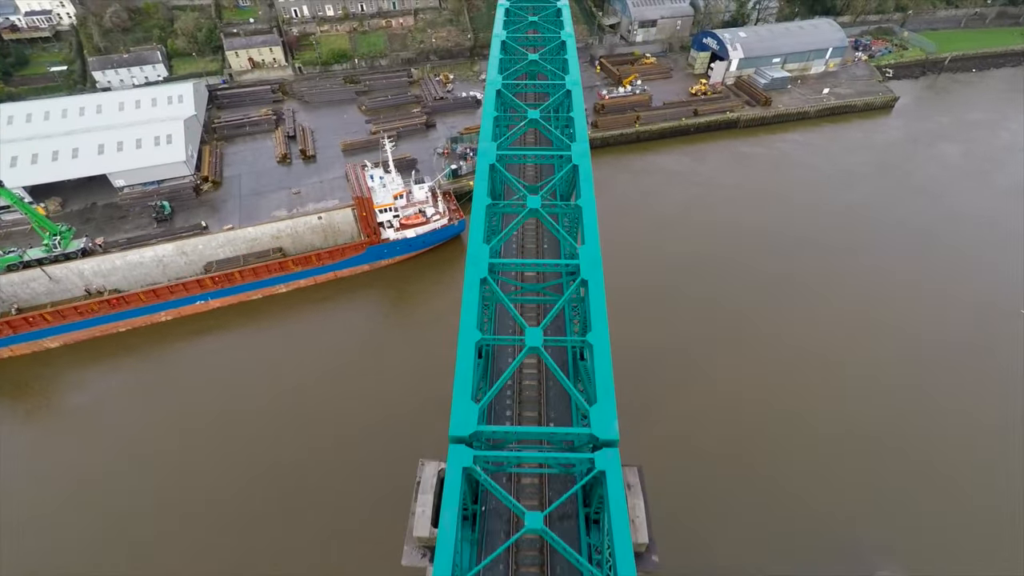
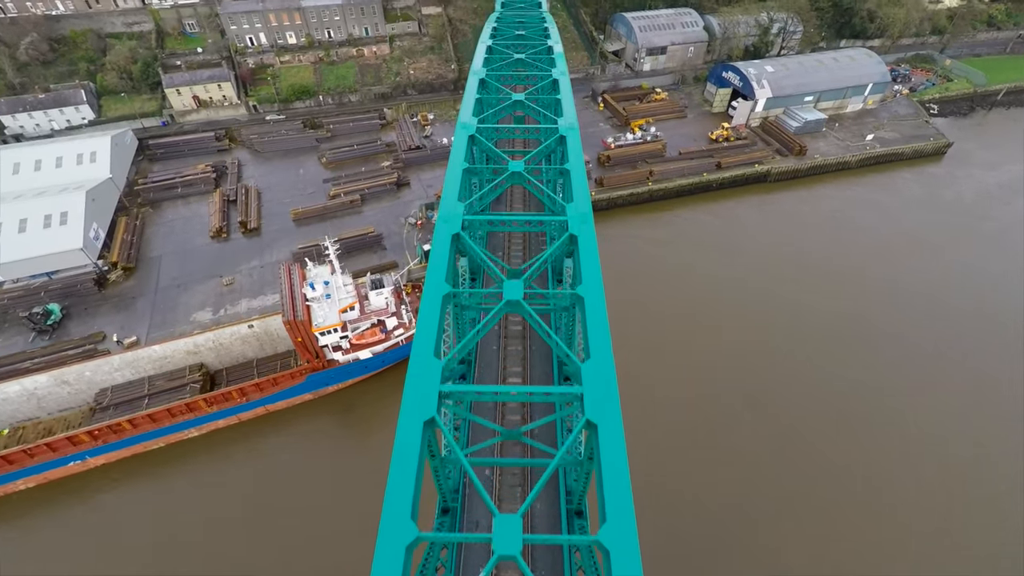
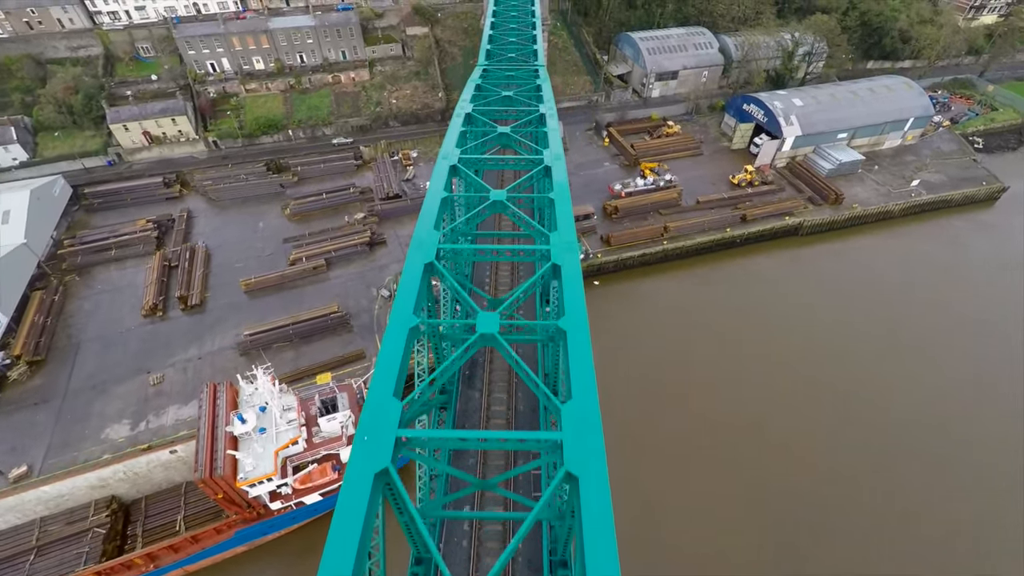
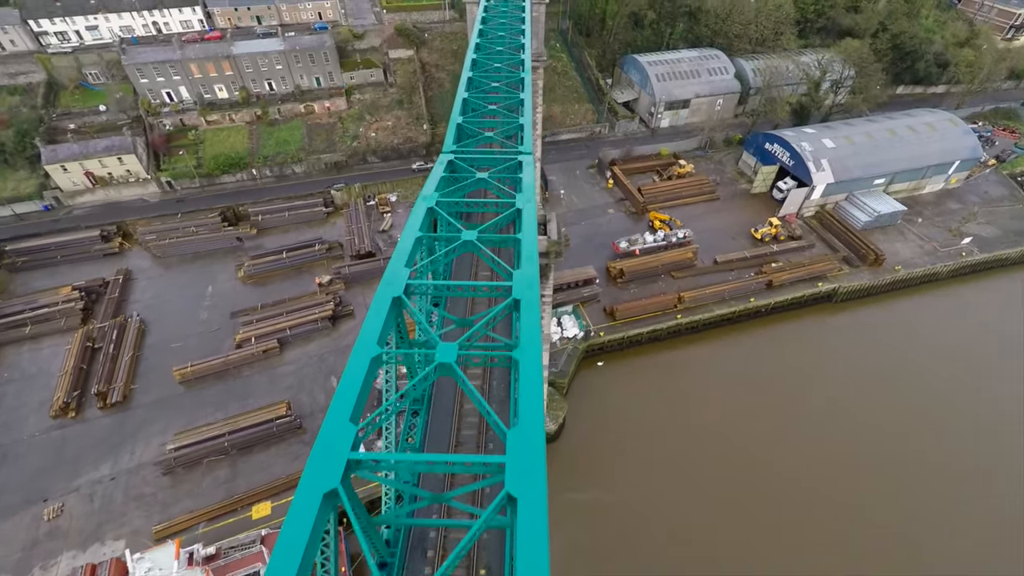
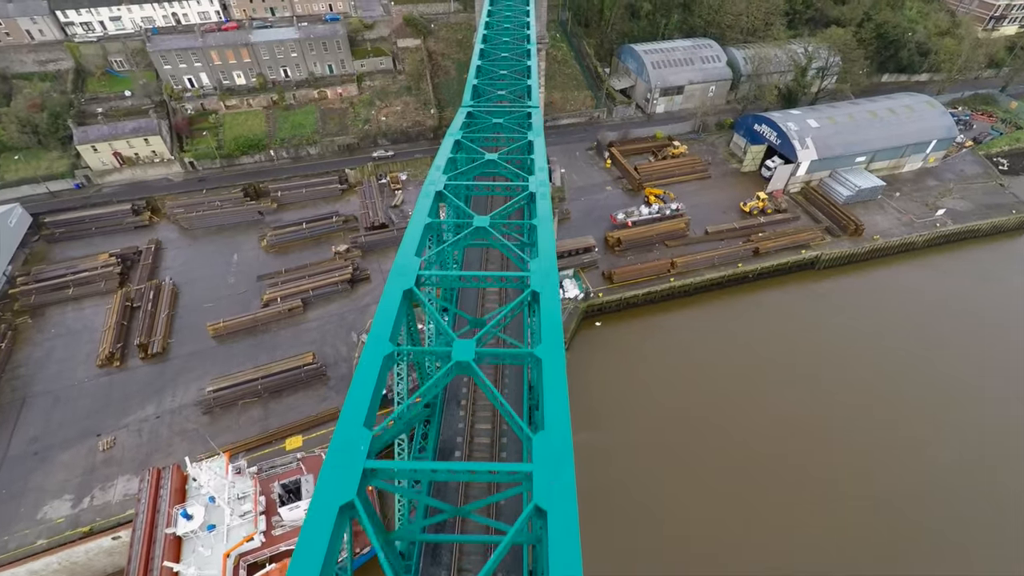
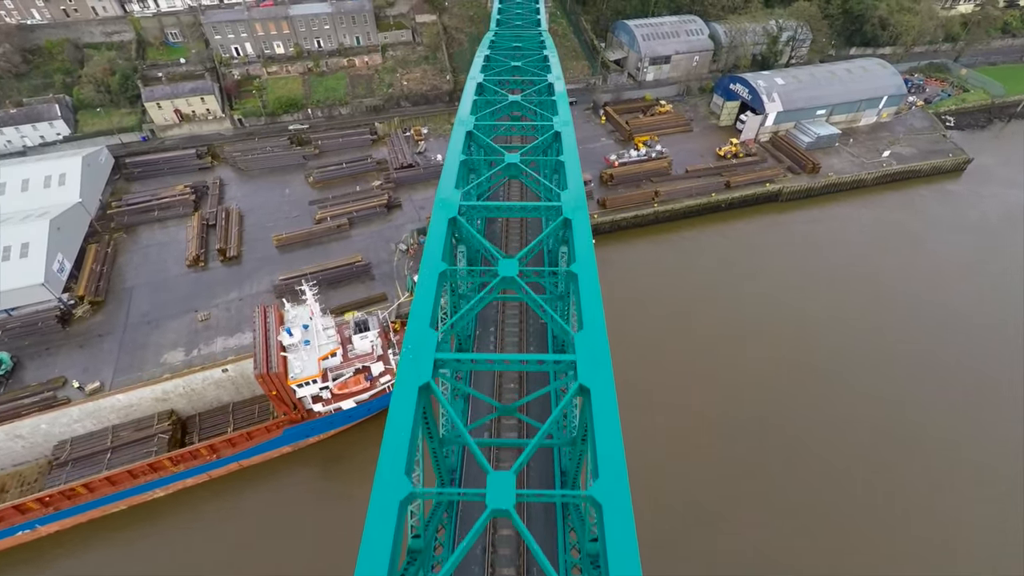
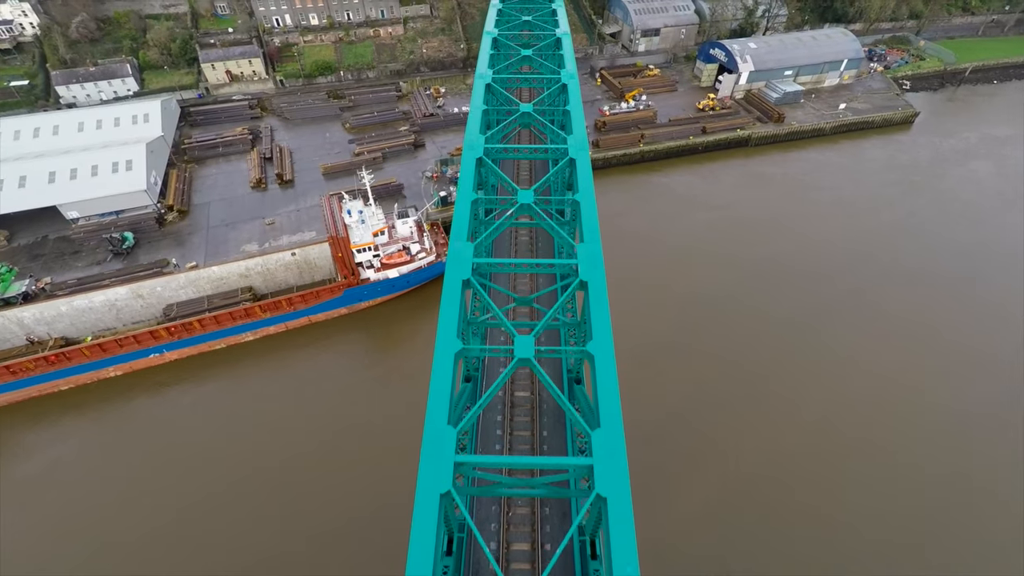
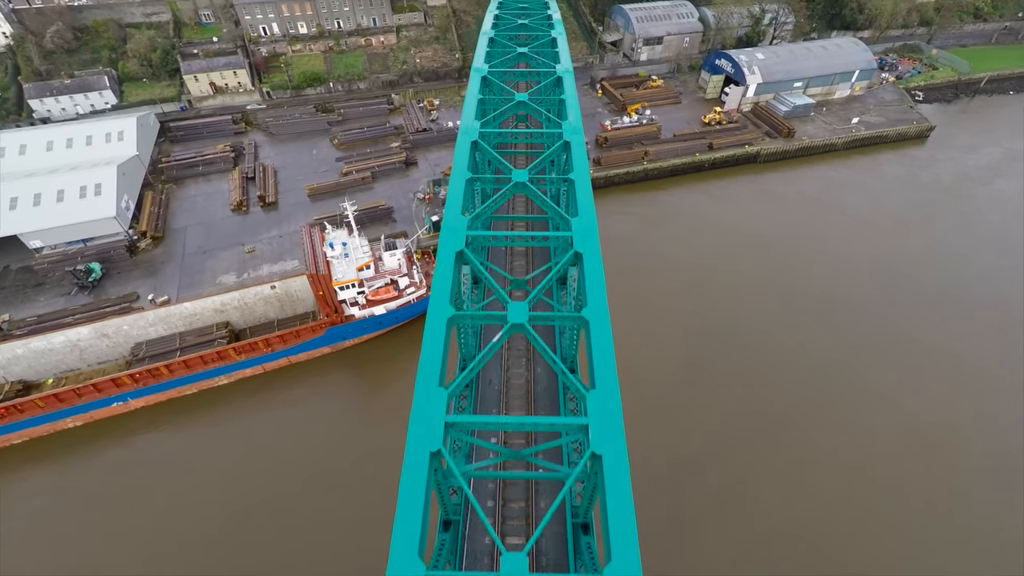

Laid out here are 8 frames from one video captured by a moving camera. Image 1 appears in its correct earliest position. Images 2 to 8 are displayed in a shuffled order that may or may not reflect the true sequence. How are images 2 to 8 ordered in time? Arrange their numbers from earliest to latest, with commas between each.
7, 8, 2, 6, 3, 5, 4
